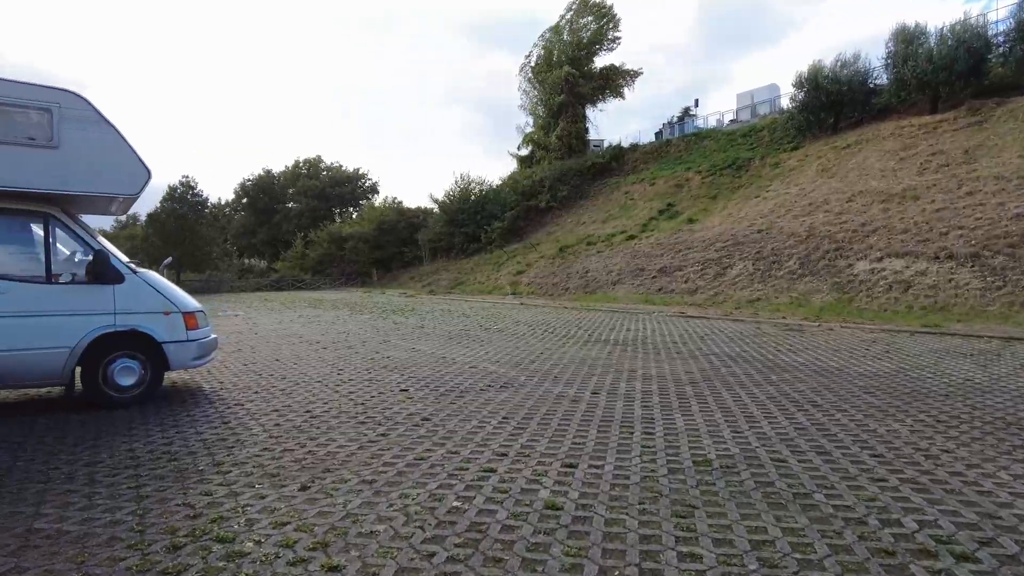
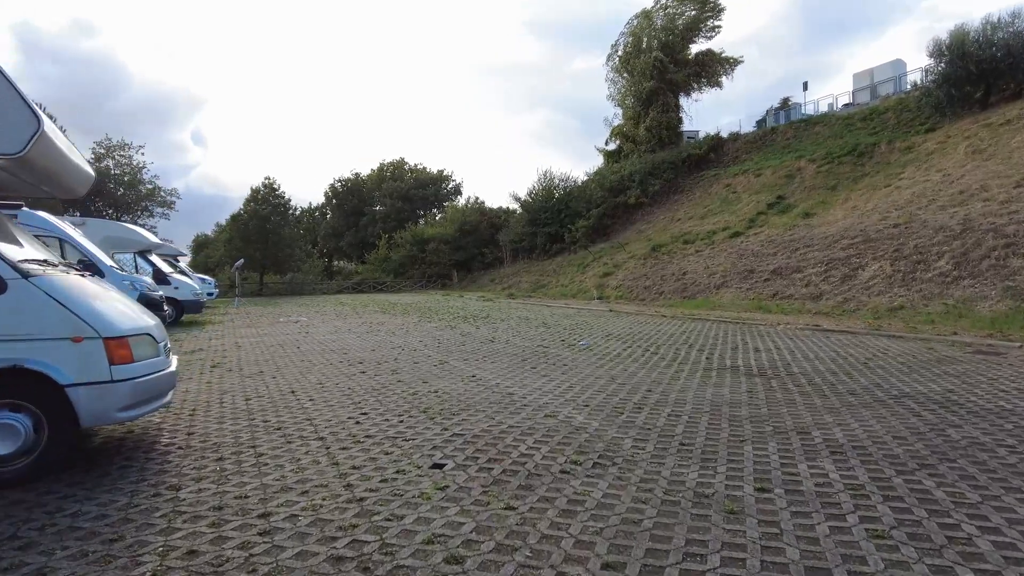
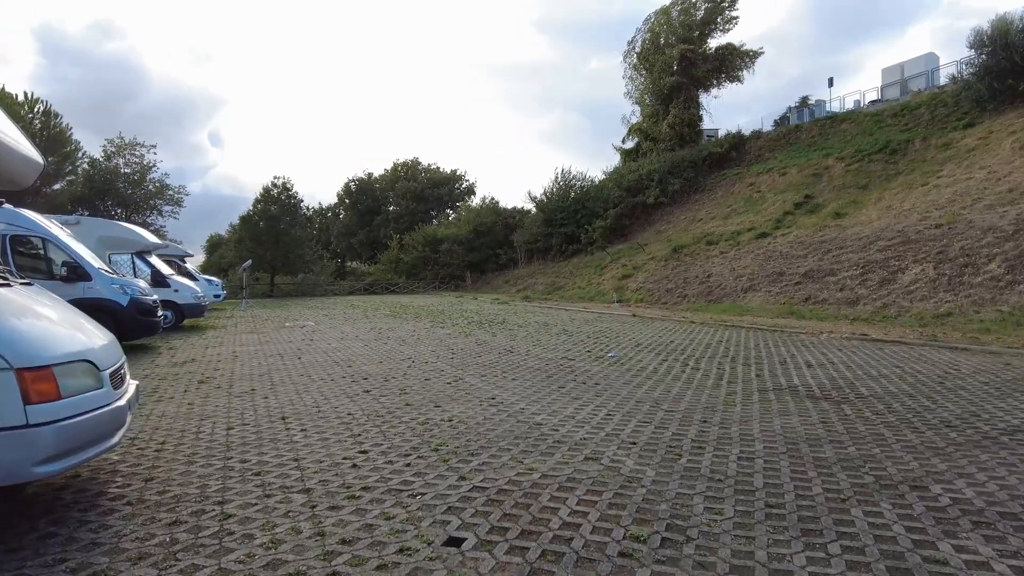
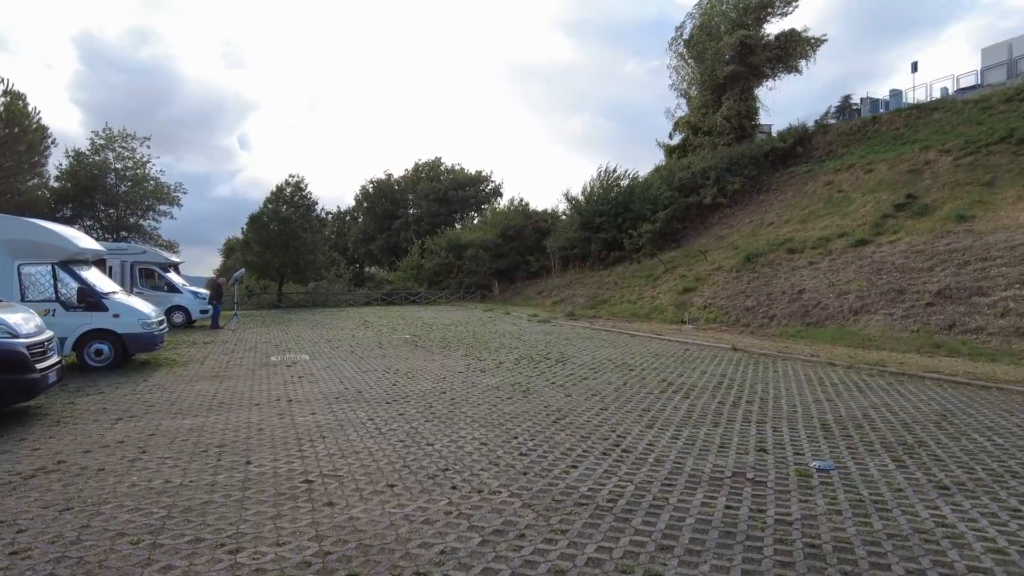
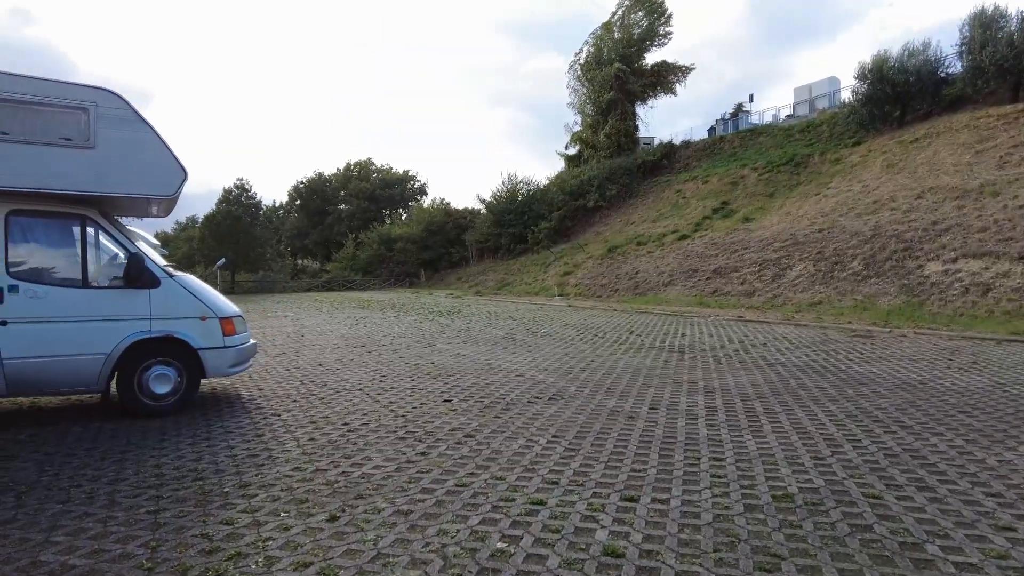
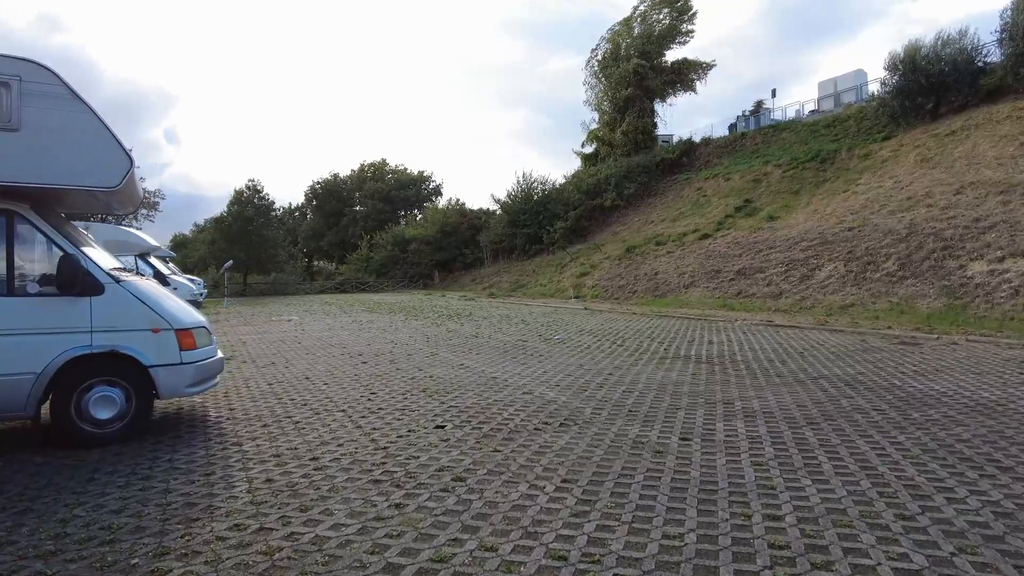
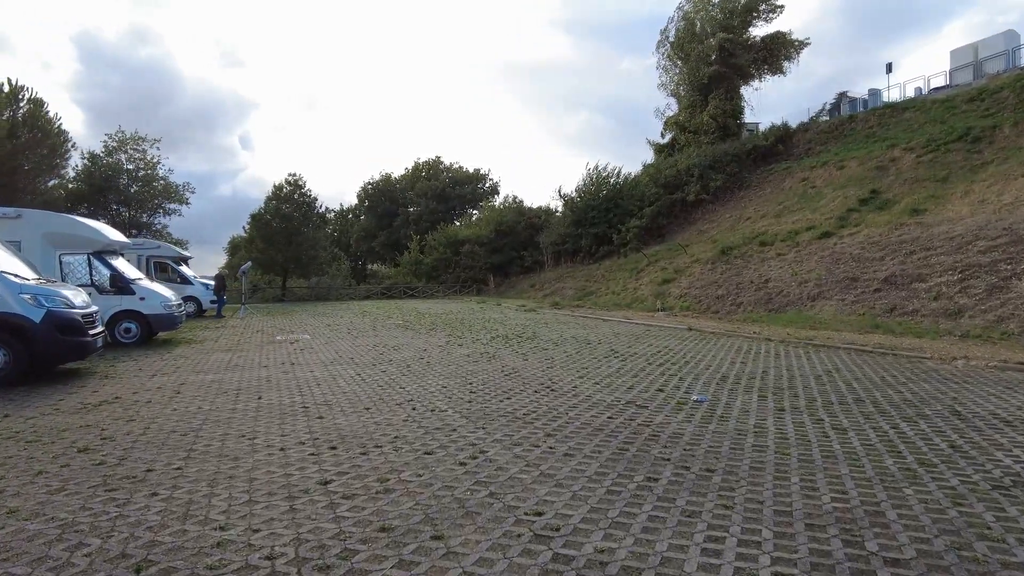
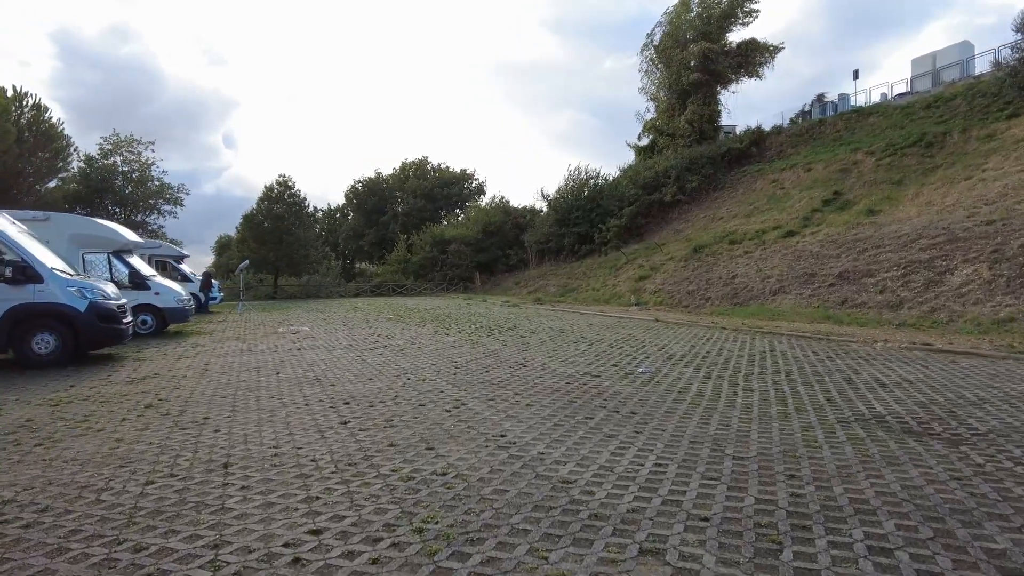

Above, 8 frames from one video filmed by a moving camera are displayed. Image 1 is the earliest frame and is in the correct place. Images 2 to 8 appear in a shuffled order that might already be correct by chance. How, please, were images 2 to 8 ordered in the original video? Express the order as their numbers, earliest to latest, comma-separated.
5, 6, 2, 3, 8, 7, 4
